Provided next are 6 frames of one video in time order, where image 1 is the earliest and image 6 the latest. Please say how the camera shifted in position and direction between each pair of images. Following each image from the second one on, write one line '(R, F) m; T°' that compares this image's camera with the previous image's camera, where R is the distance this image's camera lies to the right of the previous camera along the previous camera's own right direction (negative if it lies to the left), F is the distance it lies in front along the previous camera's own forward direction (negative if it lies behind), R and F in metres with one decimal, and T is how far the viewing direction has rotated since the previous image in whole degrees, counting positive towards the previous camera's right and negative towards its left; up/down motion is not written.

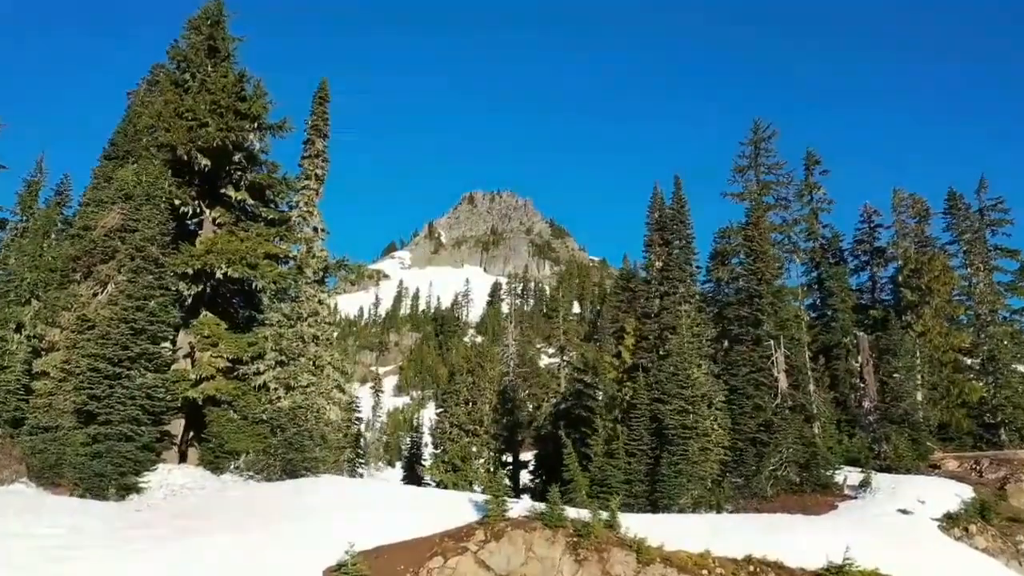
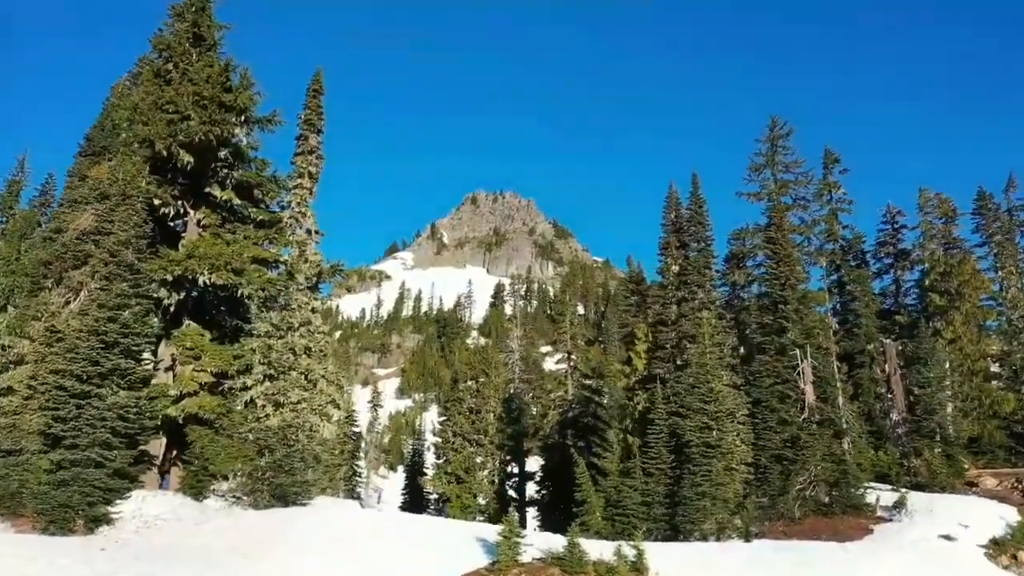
(-0.3, +2.4) m; 0°
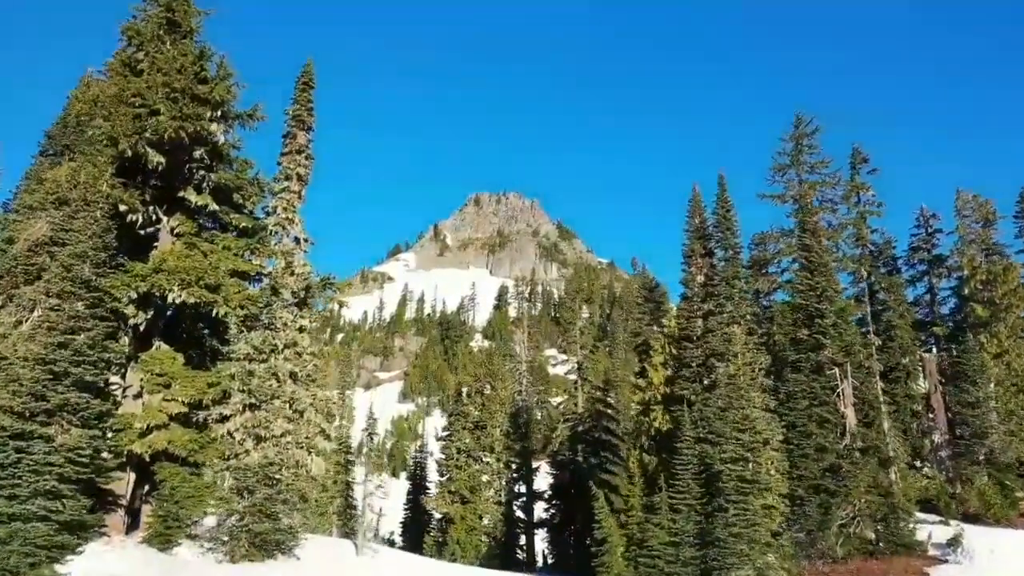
(-0.3, +3.2) m; 0°
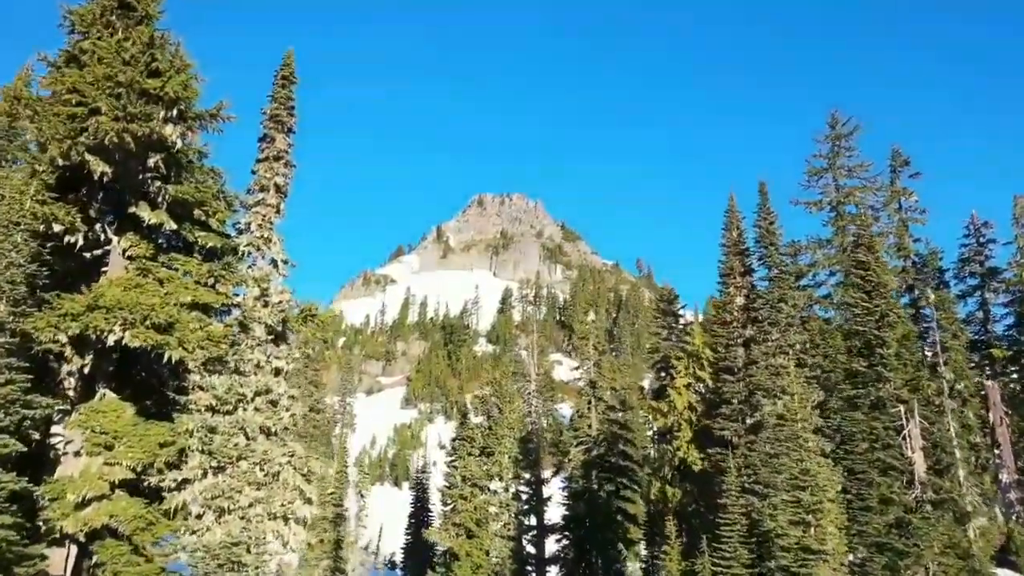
(-0.4, +4.3) m; 0°
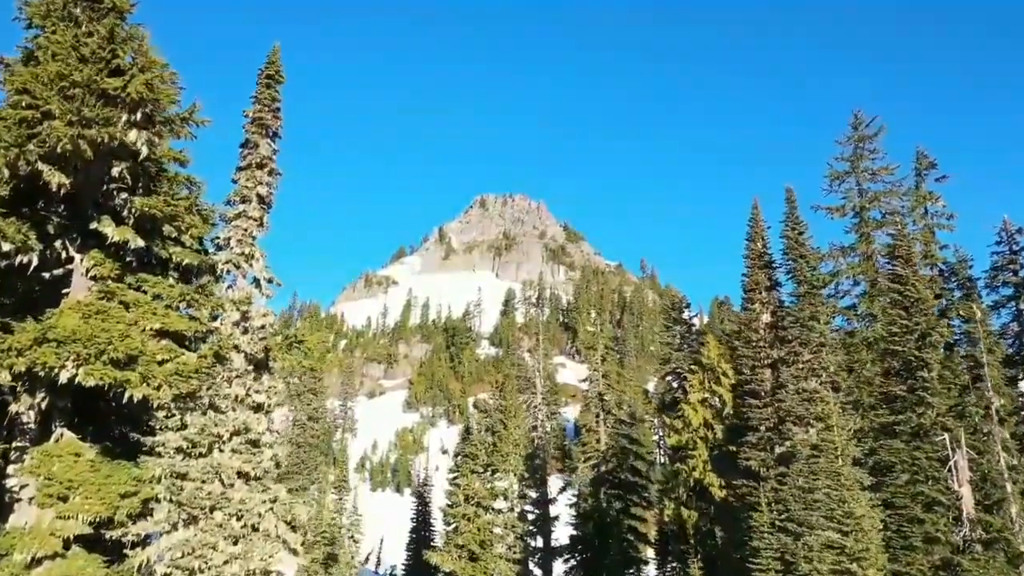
(-0.2, +2.3) m; 0°
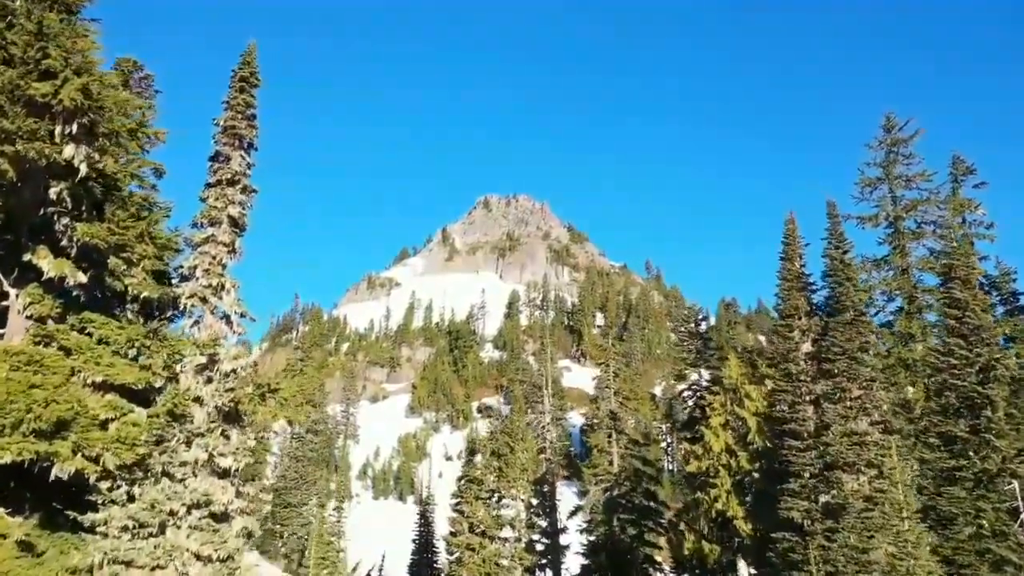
(-0.2, +3.0) m; 0°
